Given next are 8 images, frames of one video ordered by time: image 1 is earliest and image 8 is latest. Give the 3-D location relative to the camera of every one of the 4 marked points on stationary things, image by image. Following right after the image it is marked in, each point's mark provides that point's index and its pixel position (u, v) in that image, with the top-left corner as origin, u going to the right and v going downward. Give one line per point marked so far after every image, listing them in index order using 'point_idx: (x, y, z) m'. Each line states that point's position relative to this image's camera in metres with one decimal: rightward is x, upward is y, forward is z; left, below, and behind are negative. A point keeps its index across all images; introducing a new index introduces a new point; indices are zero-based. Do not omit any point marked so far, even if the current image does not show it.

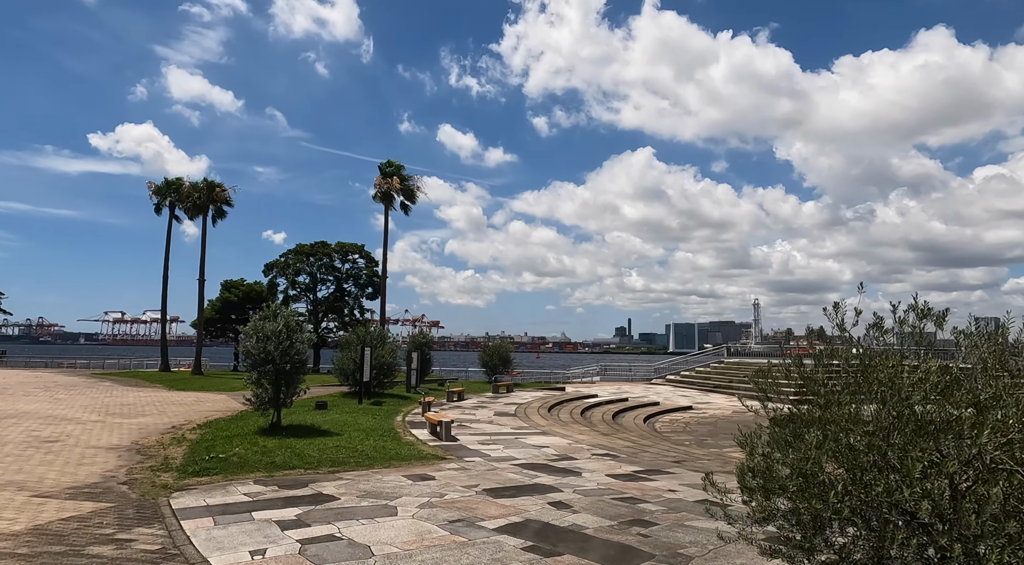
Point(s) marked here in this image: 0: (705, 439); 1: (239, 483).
0: (+5.4, -4.4, +19.6) m
1: (-3.5, -2.6, +8.9) m
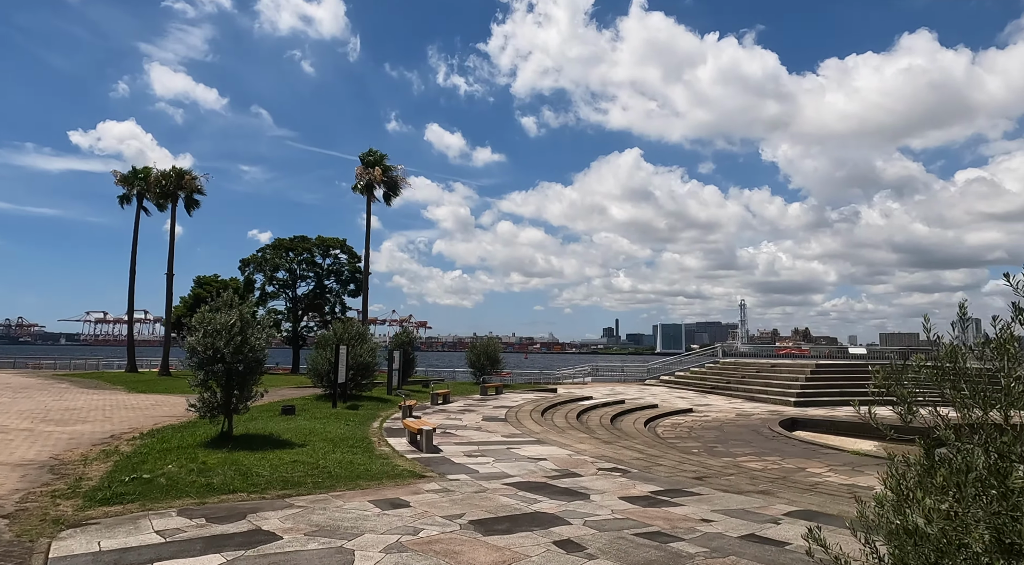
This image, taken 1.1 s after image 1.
0: (+5.1, -4.2, +17.8) m
1: (-3.5, -2.3, +7.0) m
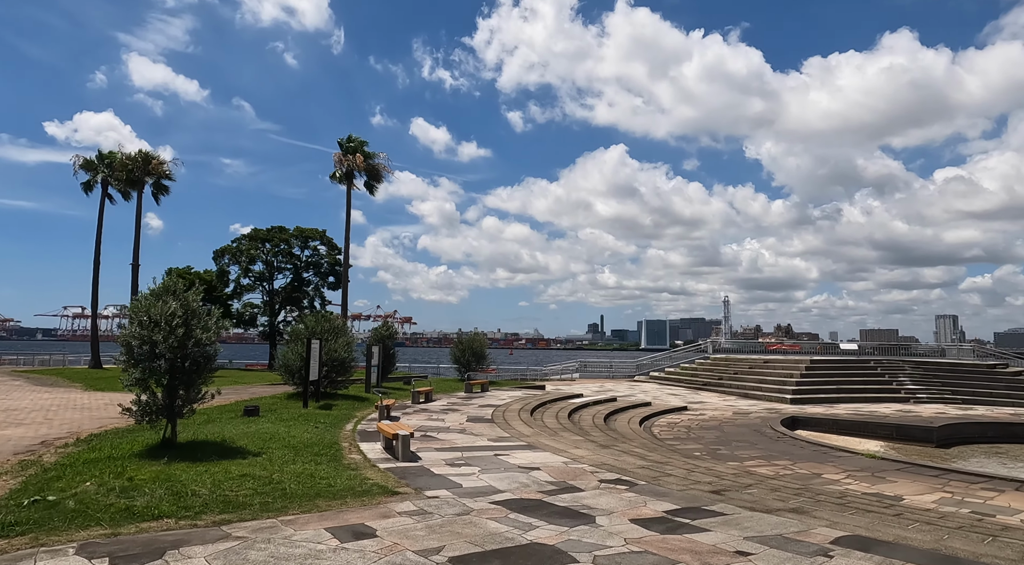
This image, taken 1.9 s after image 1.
0: (+4.8, -3.9, +16.5) m
1: (-3.6, -2.1, +5.5) m
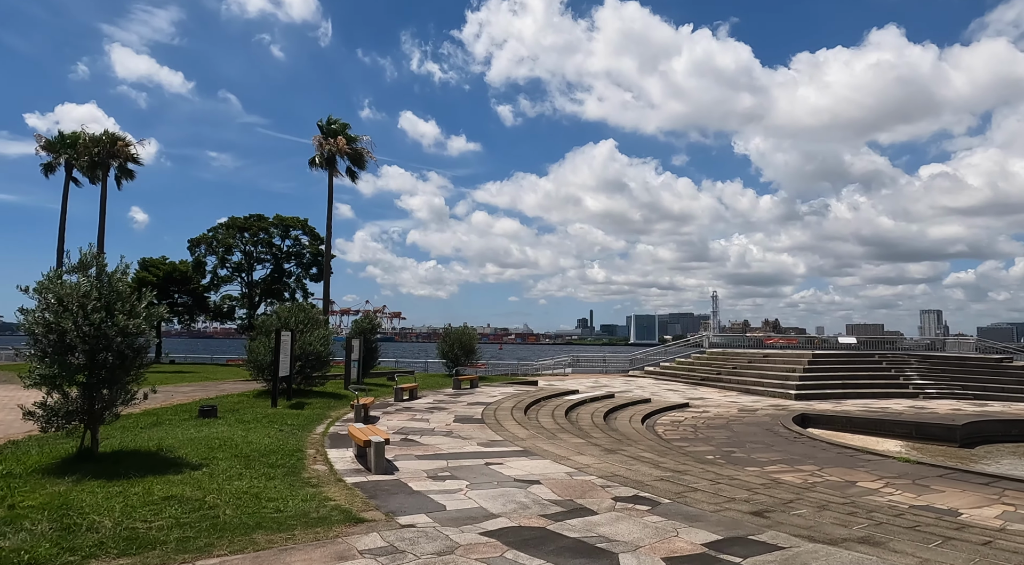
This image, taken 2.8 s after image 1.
0: (+4.7, -3.6, +14.9) m
1: (-3.6, -1.9, +3.7) m
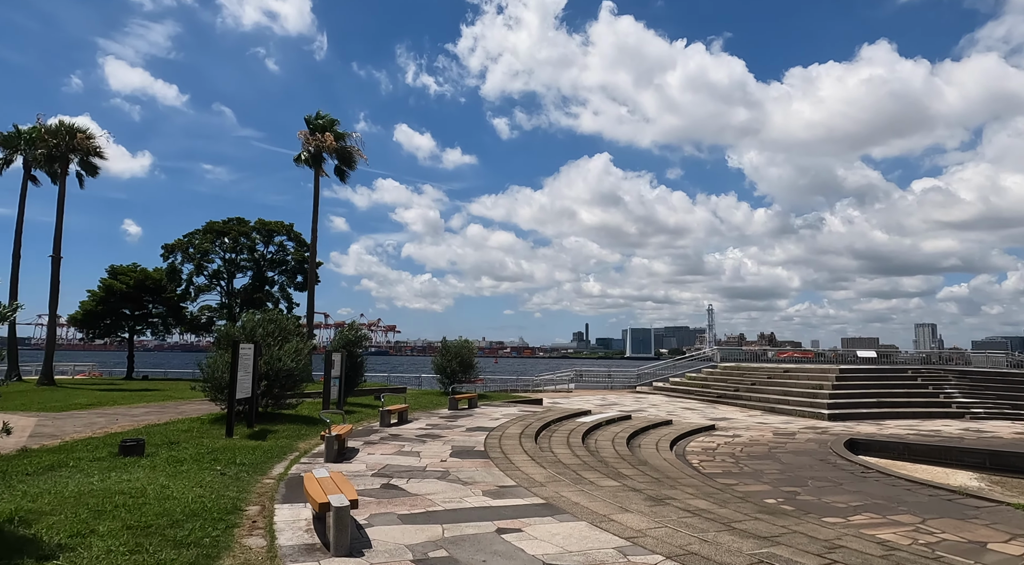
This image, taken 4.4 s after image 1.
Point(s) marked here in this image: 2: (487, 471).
0: (+4.9, -3.6, +12.0) m
1: (-3.3, -1.6, +0.8) m
2: (-0.4, -2.8, +10.5) m
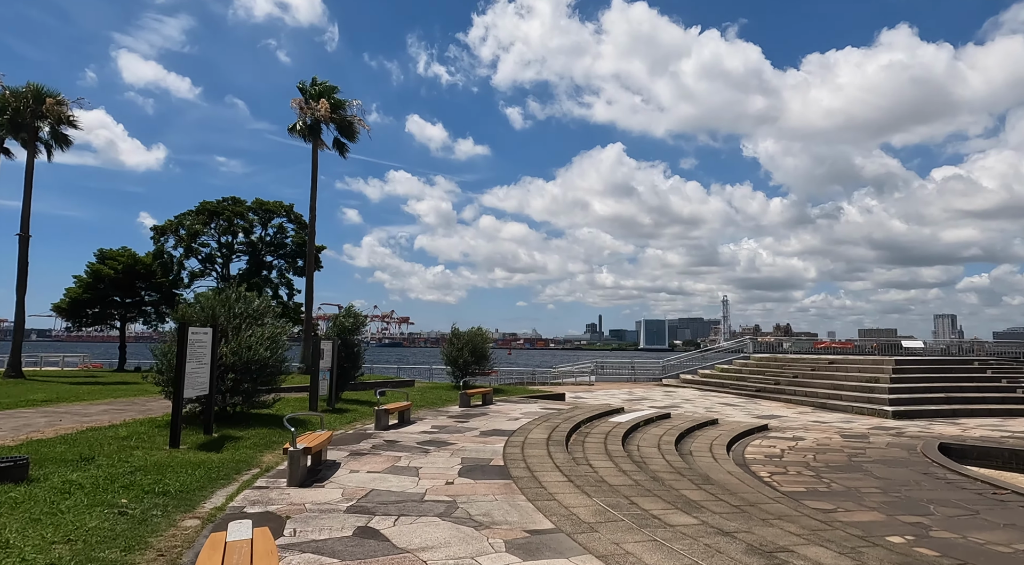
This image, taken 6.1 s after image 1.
0: (+5.2, -3.1, +8.9) m
1: (-3.2, -1.3, -2.2) m
2: (0.0, -2.3, +7.4) m
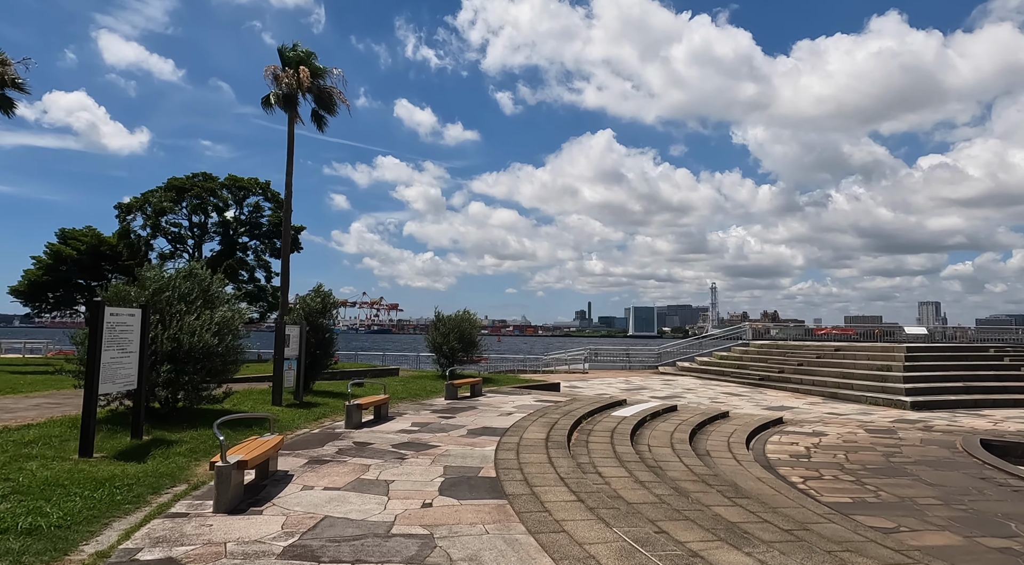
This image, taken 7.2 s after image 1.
0: (+5.2, -2.8, +7.1) m
1: (-3.1, -1.2, -4.1) m
2: (-0.1, -2.0, +5.6) m
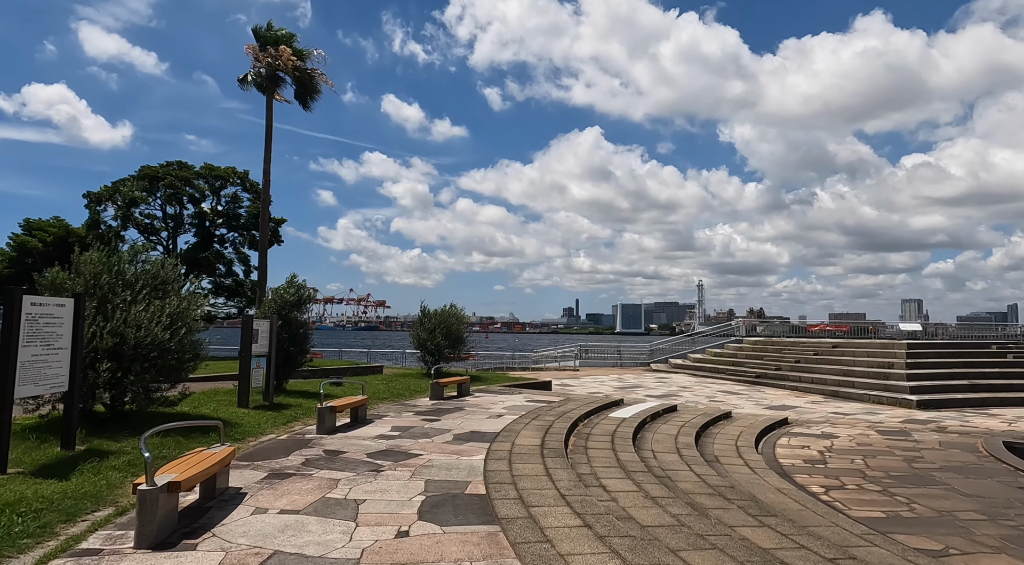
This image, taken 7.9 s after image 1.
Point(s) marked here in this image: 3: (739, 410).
0: (+5.1, -2.6, +6.1) m
1: (-2.9, -1.1, -5.3) m
2: (-0.1, -1.9, +4.4) m
3: (+6.1, -3.5, +19.0) m
